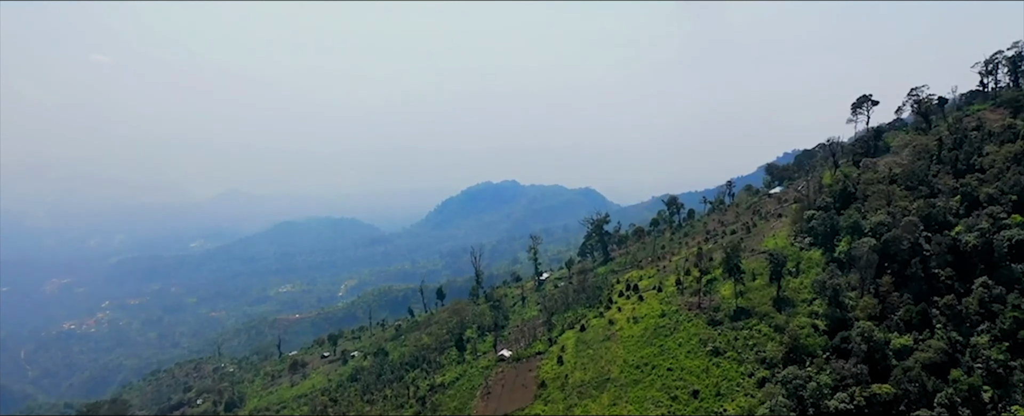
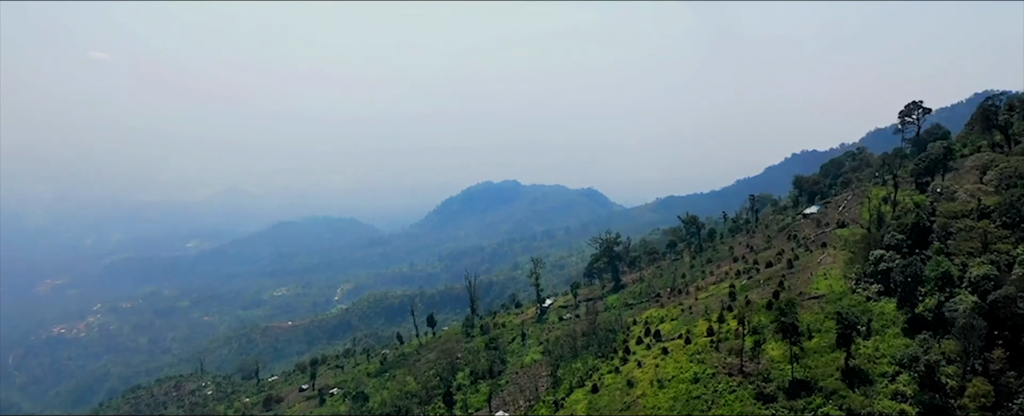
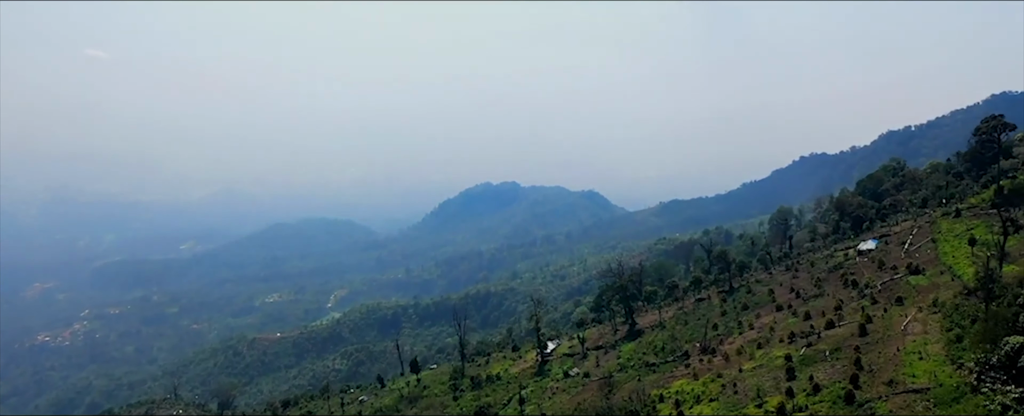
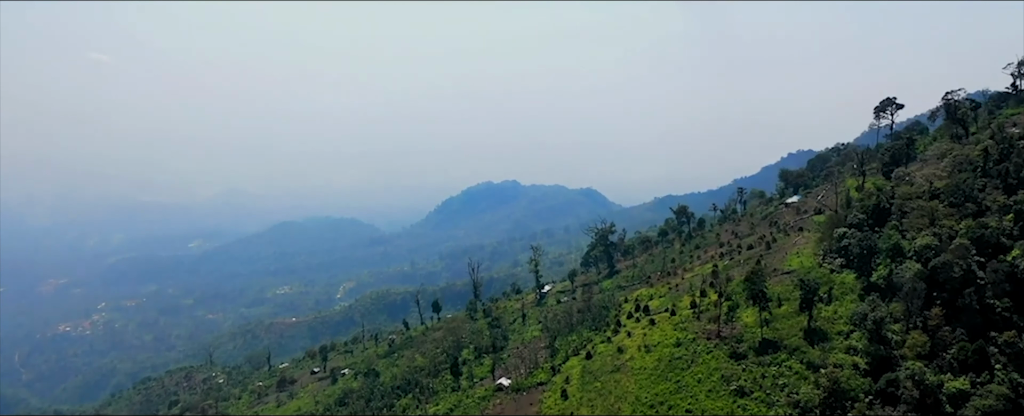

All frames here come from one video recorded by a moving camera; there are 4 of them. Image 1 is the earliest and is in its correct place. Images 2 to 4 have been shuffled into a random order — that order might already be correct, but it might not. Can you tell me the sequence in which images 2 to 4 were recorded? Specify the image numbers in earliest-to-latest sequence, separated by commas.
4, 2, 3
